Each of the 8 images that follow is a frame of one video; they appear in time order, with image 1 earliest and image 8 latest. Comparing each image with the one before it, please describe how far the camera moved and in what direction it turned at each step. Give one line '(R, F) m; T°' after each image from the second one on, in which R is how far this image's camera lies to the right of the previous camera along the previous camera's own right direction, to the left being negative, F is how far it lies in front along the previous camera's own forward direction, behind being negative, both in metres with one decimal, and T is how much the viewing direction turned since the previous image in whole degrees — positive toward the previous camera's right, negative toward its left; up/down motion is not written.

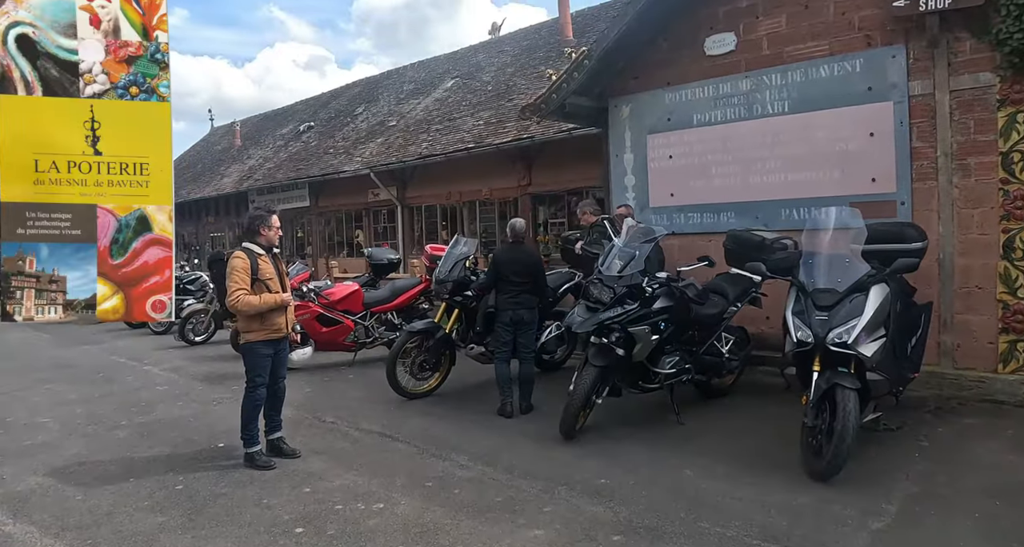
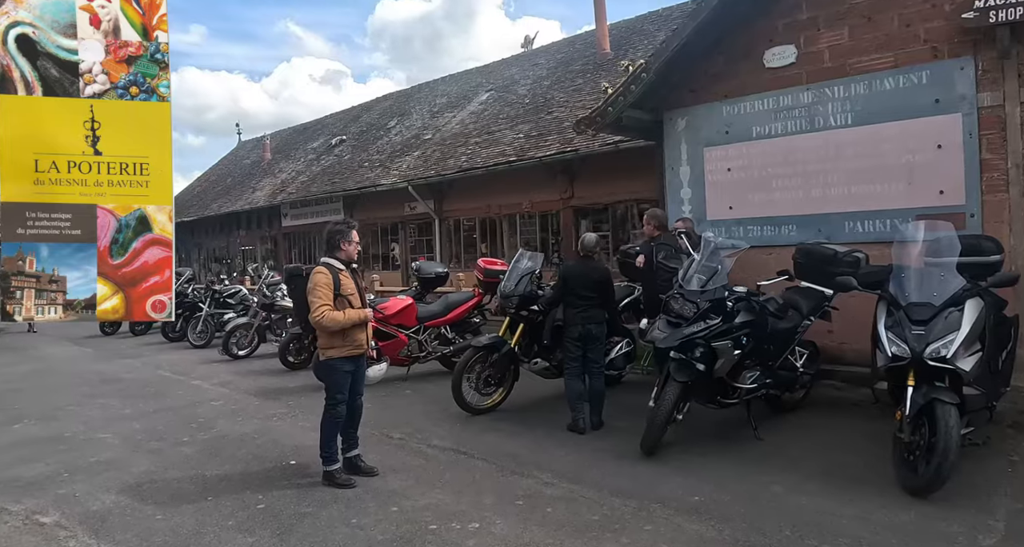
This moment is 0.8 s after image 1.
(-0.5, +0.1) m; -1°
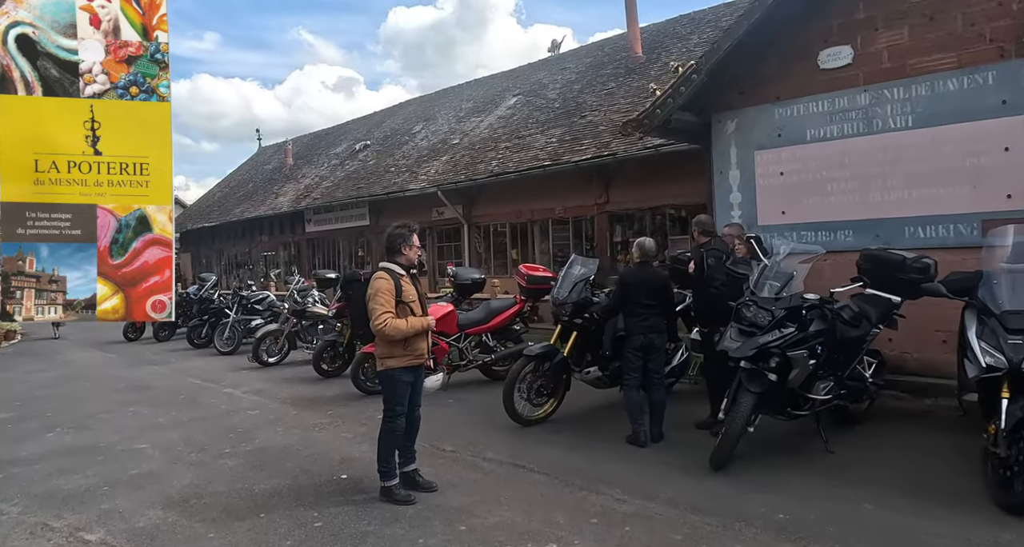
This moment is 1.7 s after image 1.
(-0.4, +0.2) m; -1°
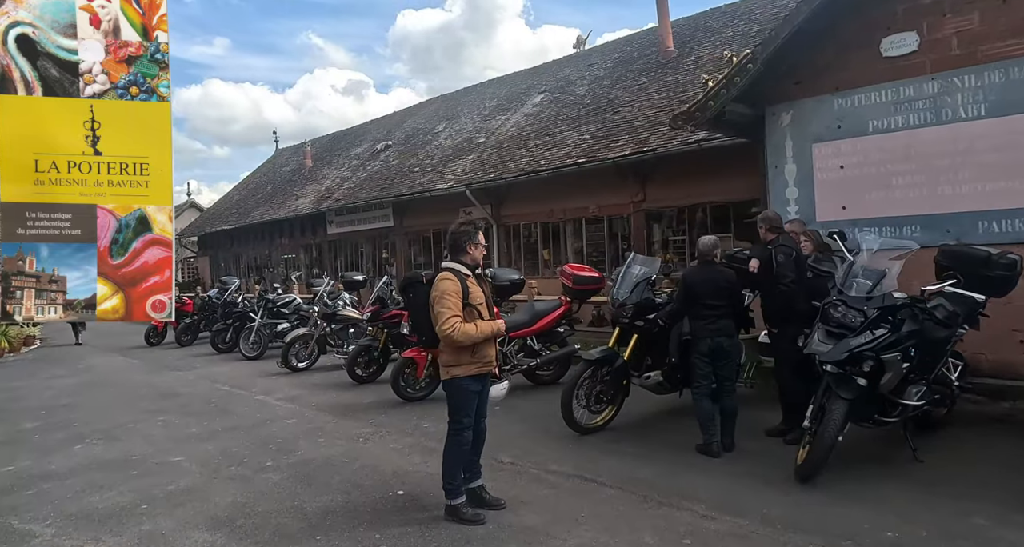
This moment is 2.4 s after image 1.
(-0.4, +0.3) m; -1°
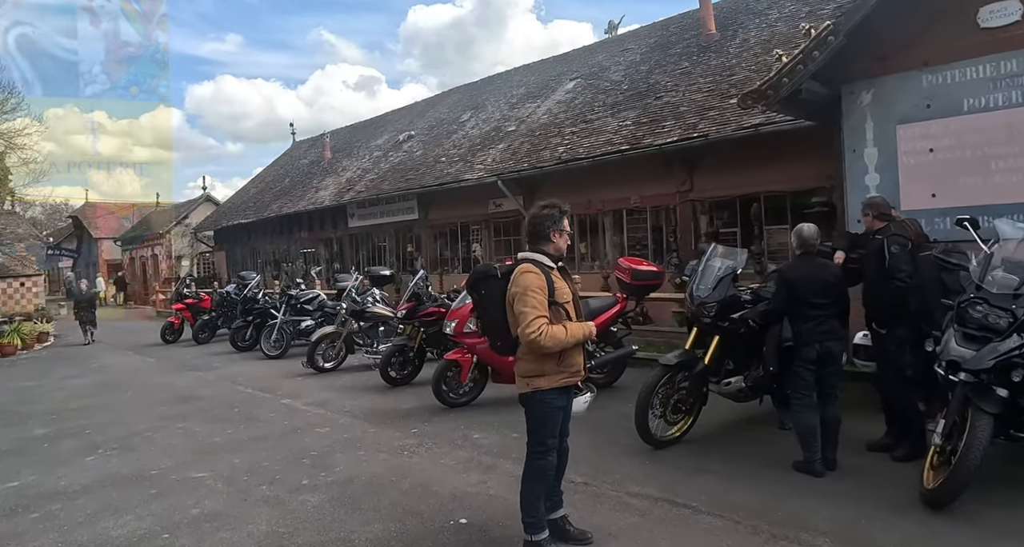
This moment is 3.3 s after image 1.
(-0.4, +0.6) m; -1°
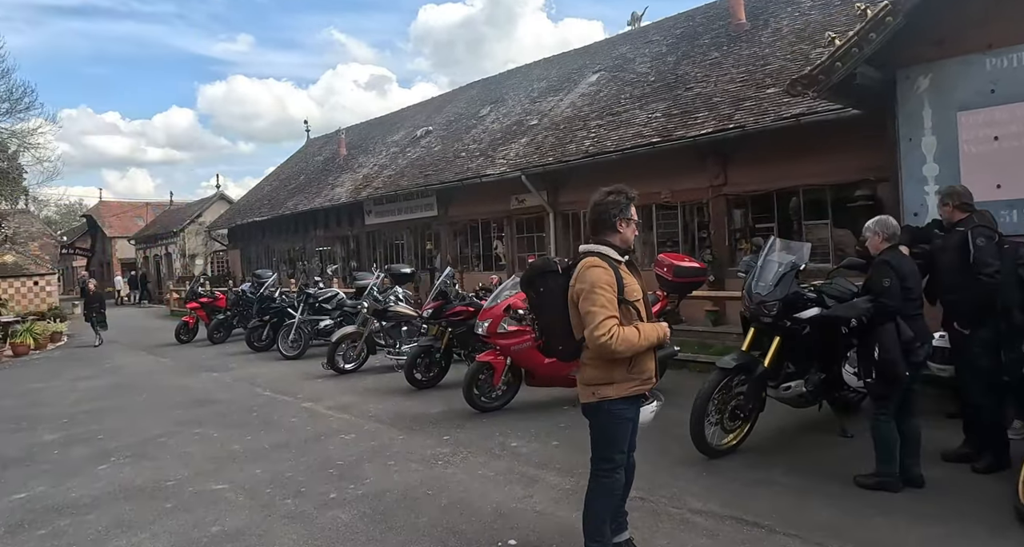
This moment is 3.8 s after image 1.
(-0.2, +0.3) m; -1°
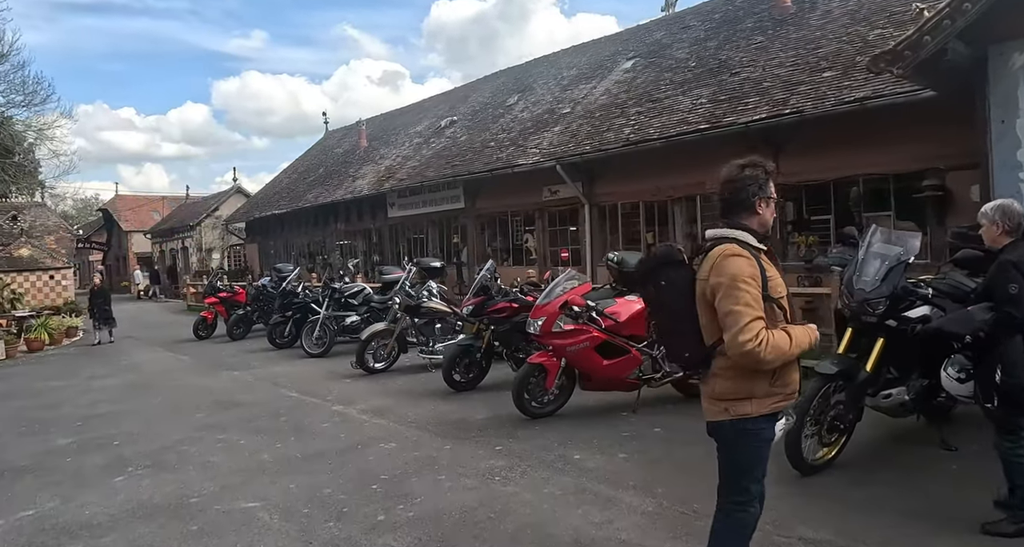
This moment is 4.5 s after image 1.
(-0.3, +0.5) m; -1°
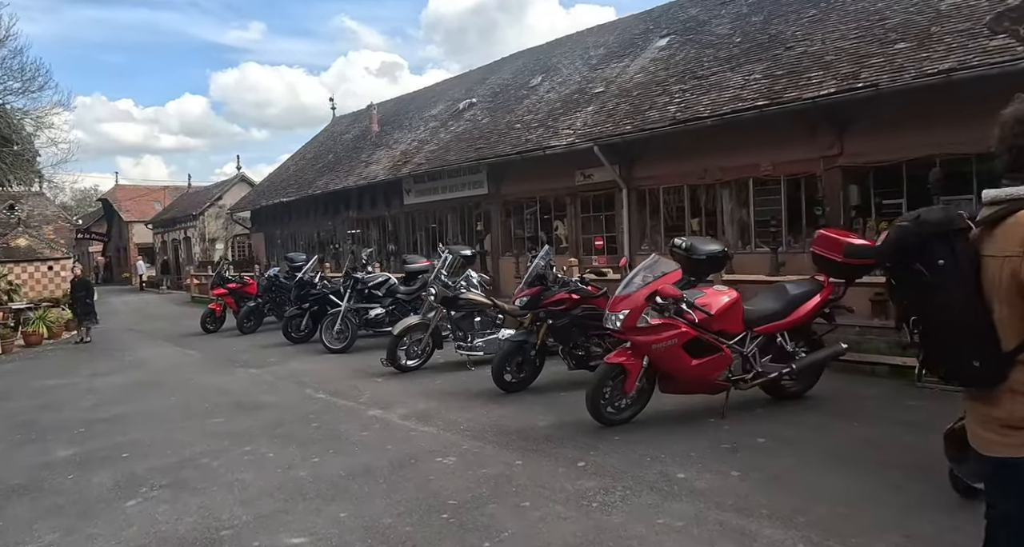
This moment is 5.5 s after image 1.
(-0.5, +0.7) m; 0°
